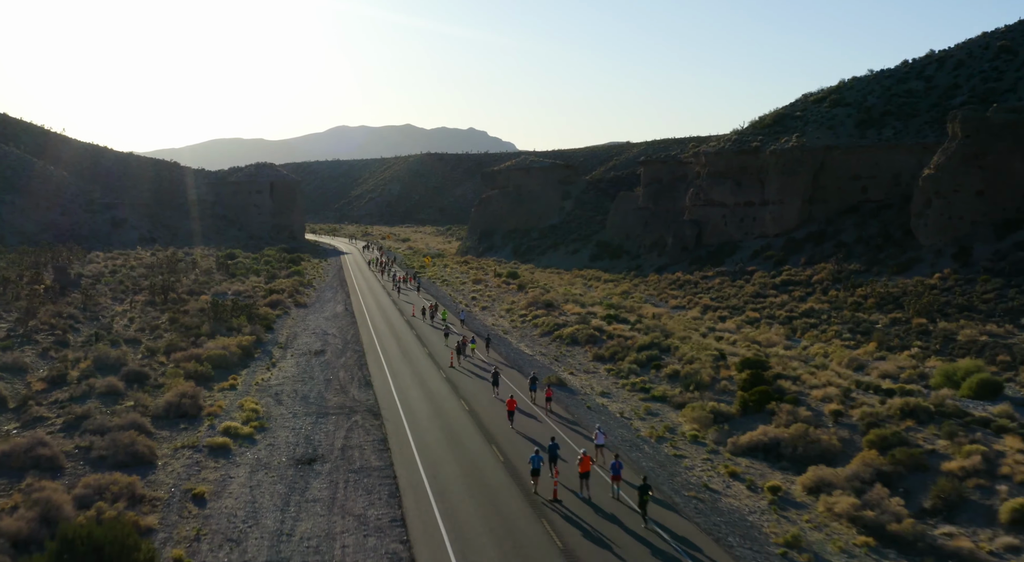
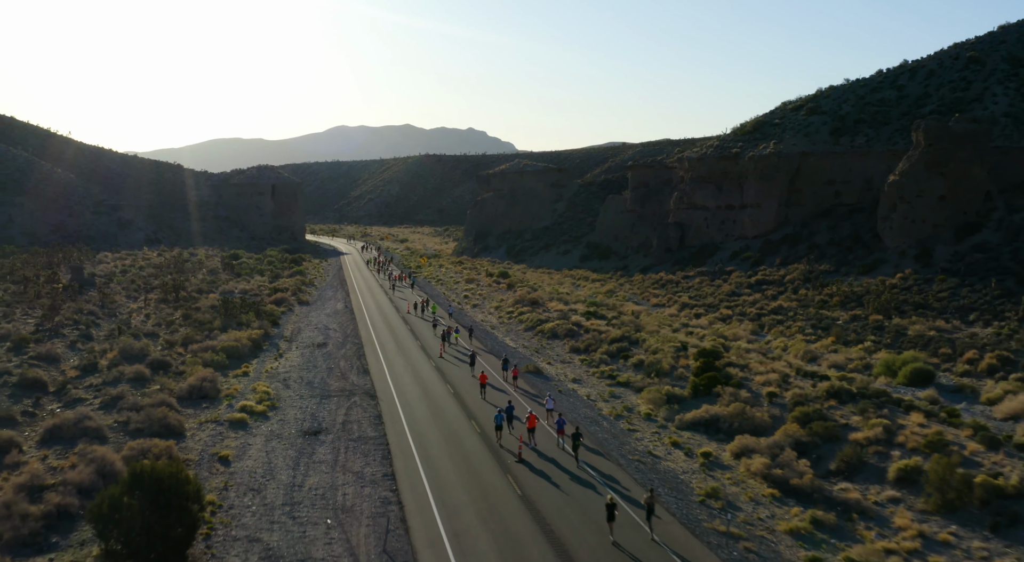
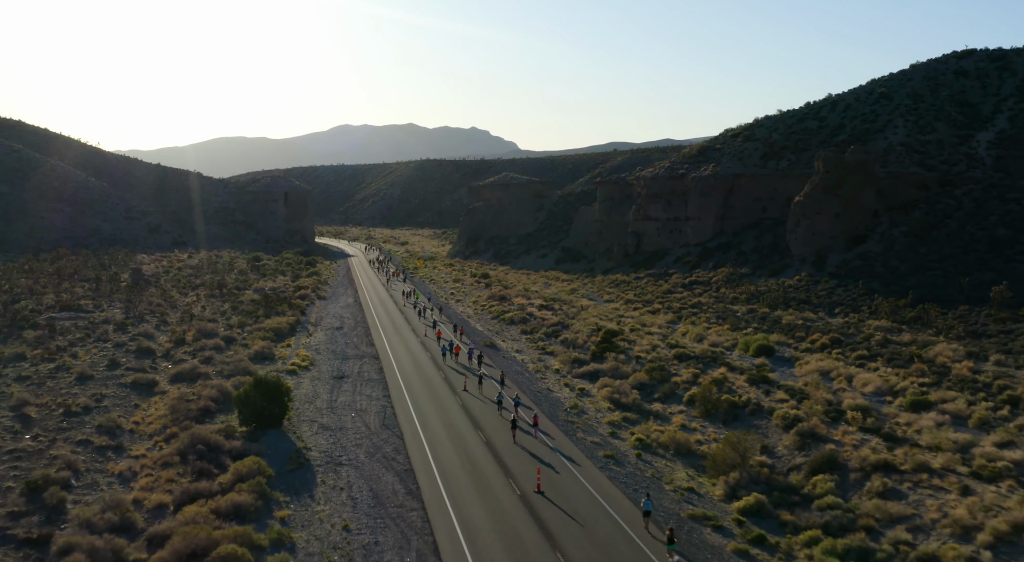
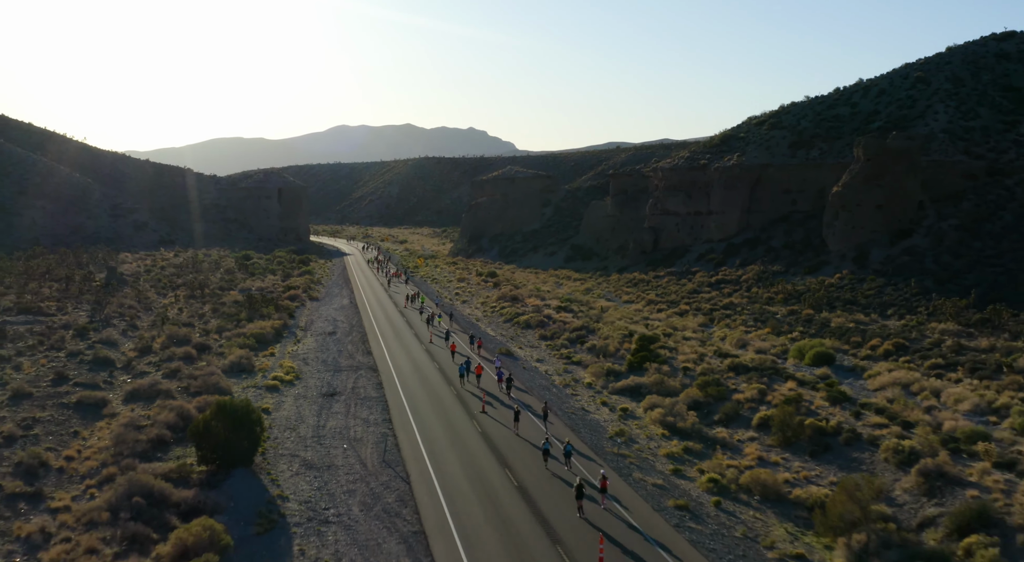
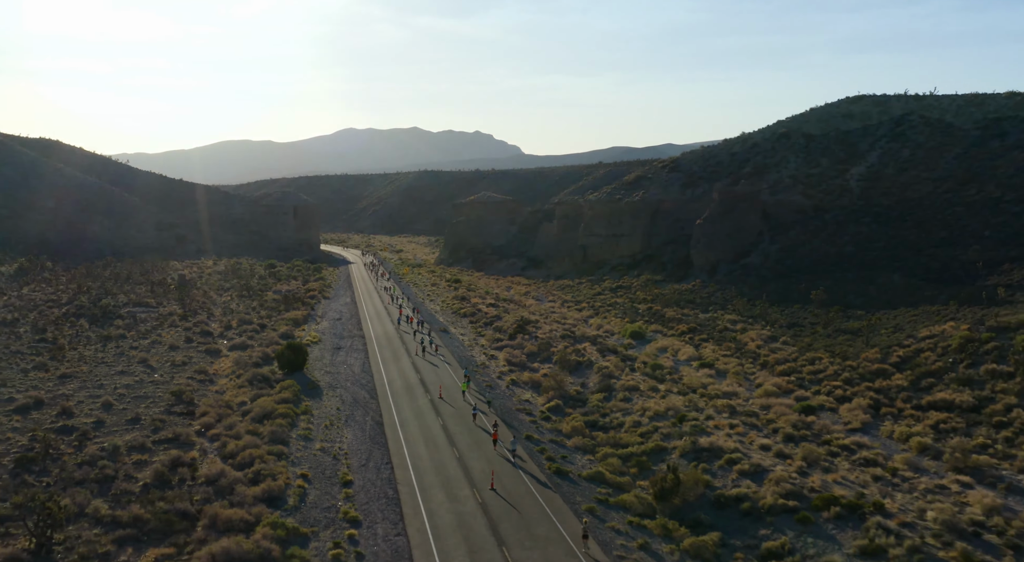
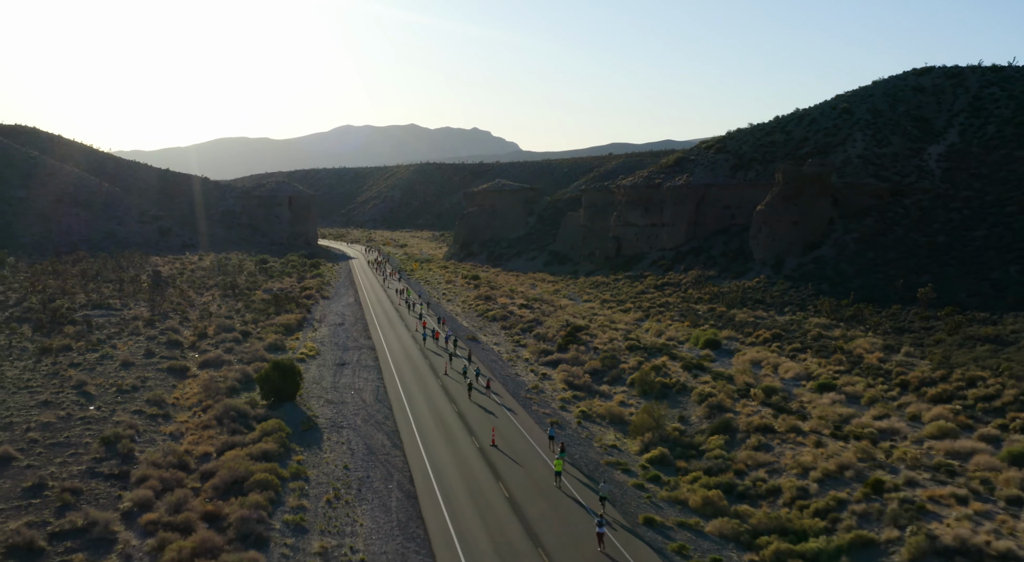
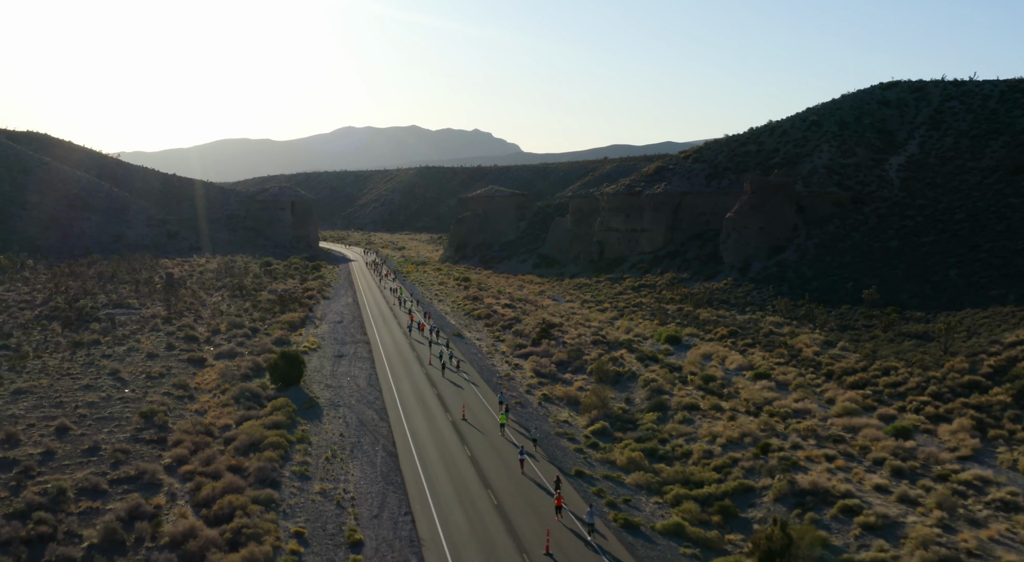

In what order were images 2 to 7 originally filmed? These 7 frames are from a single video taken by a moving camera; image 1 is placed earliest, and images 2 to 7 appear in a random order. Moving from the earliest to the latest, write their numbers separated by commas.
2, 4, 3, 6, 7, 5
